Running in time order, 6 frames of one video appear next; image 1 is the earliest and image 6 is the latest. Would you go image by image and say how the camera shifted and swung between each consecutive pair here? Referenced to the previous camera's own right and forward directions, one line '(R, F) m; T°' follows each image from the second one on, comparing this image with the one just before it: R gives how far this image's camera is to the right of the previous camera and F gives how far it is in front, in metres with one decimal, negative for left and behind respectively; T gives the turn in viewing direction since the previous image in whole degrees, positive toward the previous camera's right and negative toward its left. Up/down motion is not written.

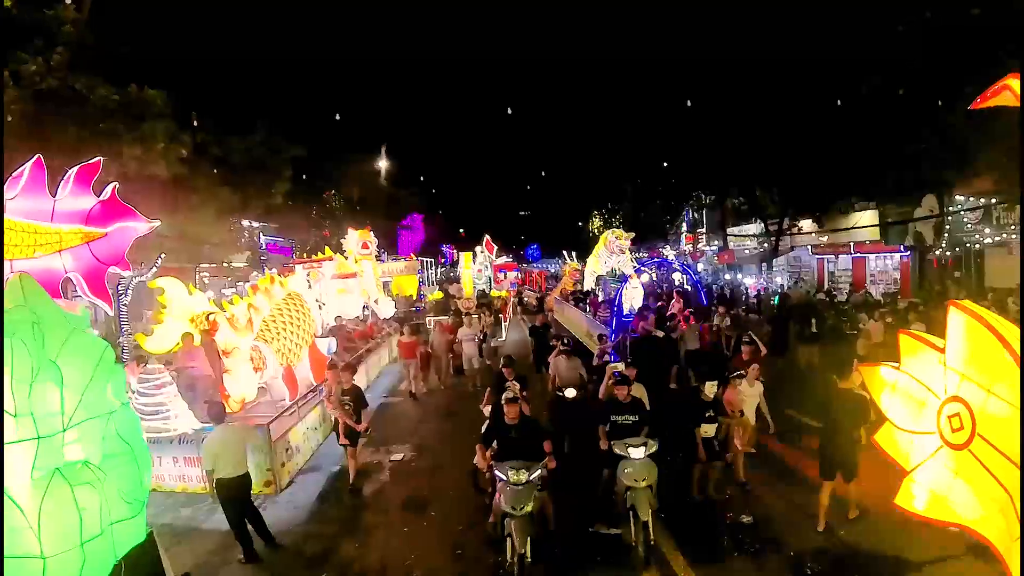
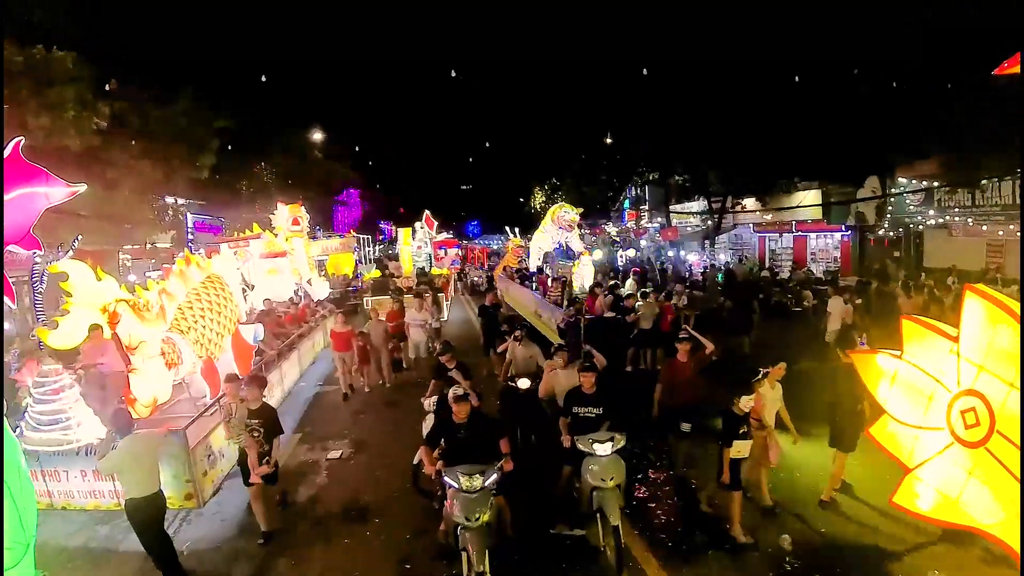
(-0.1, +0.6) m; +5°
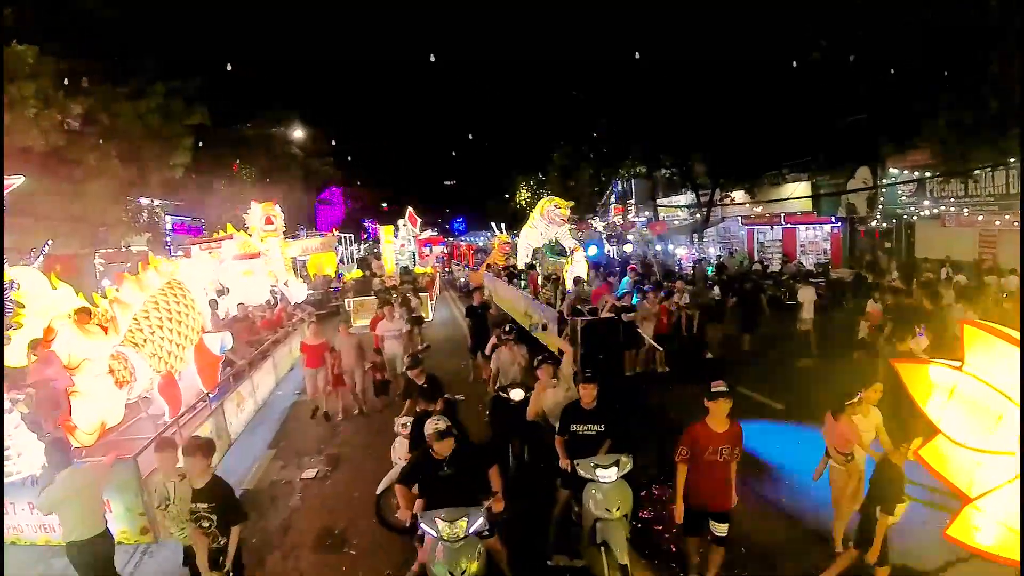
(0.0, +0.6) m; +1°
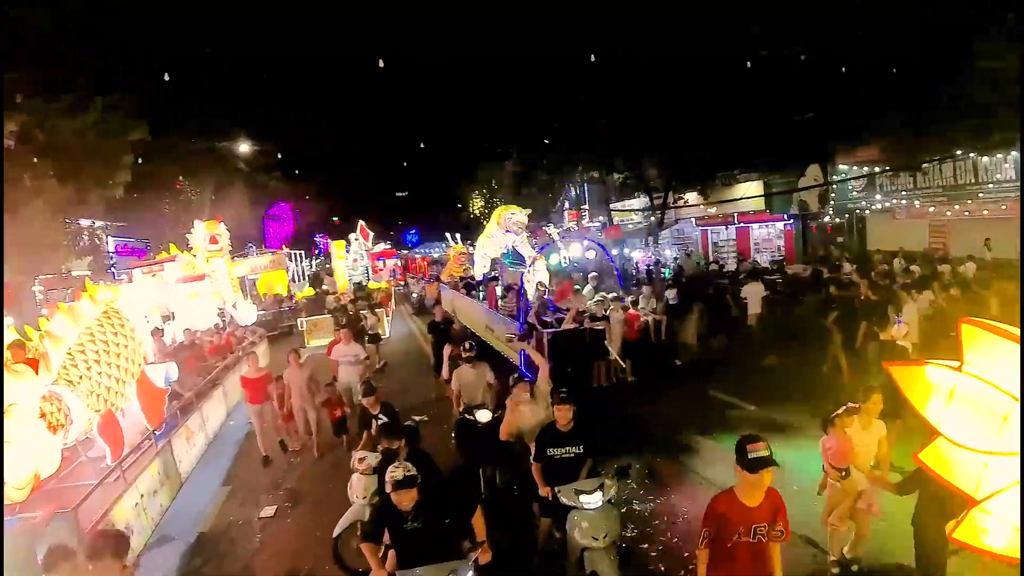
(-0.1, +0.3) m; +4°
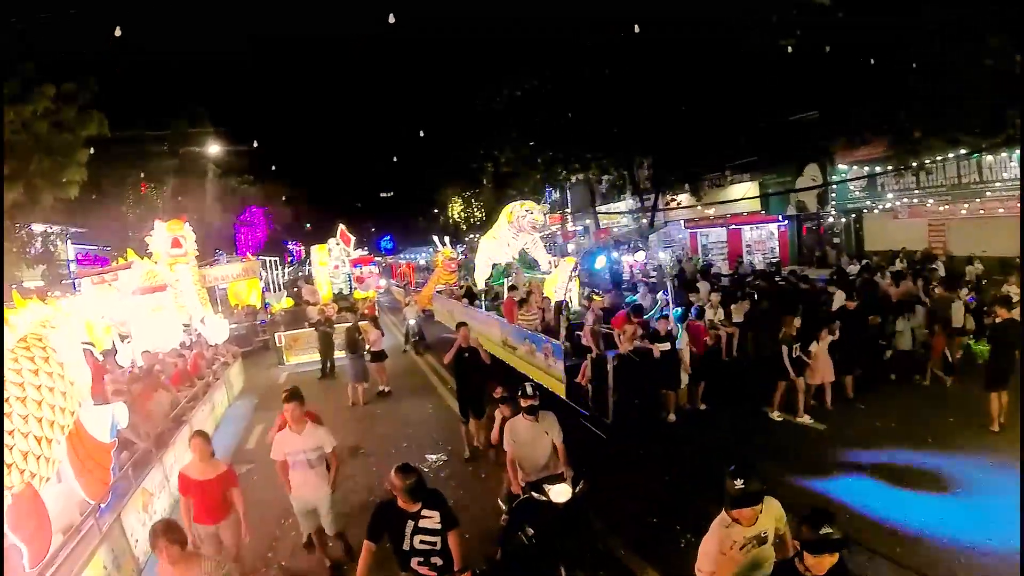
(-0.7, +1.5) m; +2°
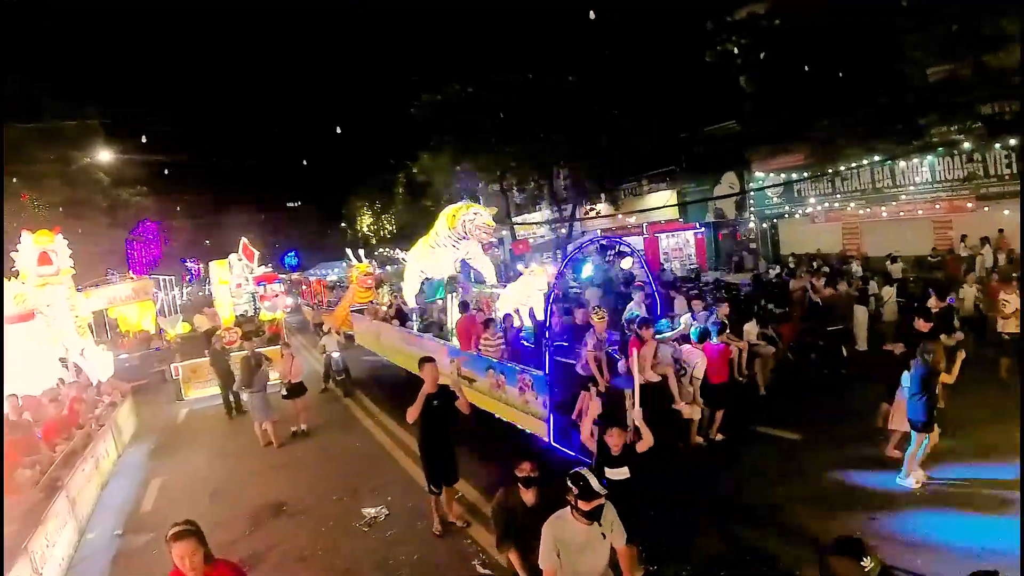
(-0.5, +1.0) m; +8°
